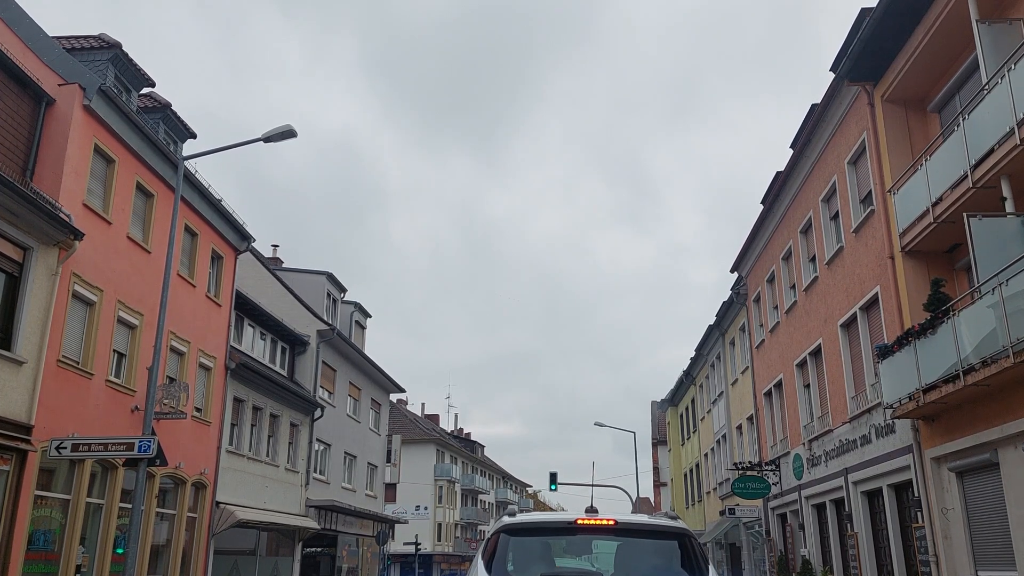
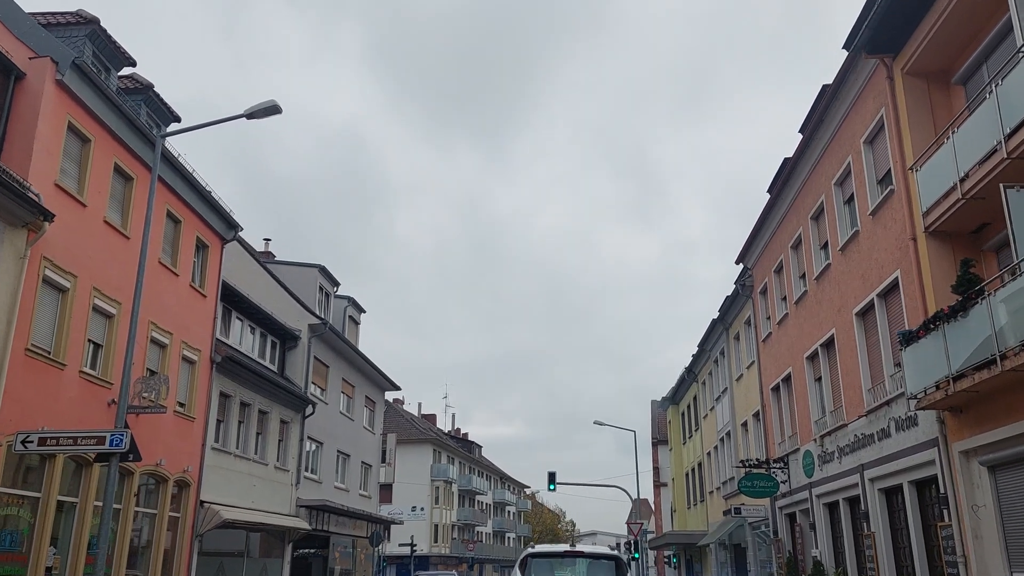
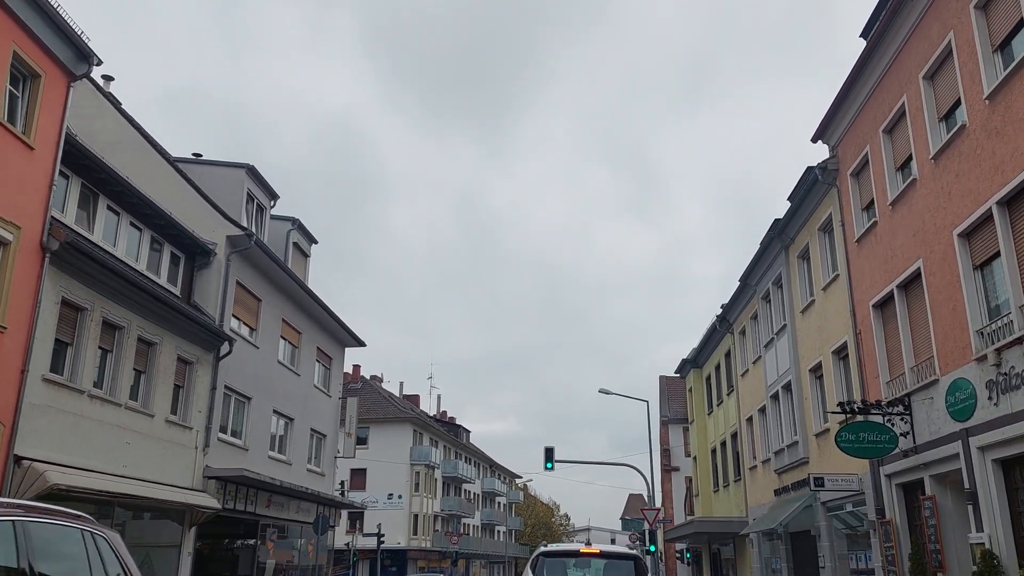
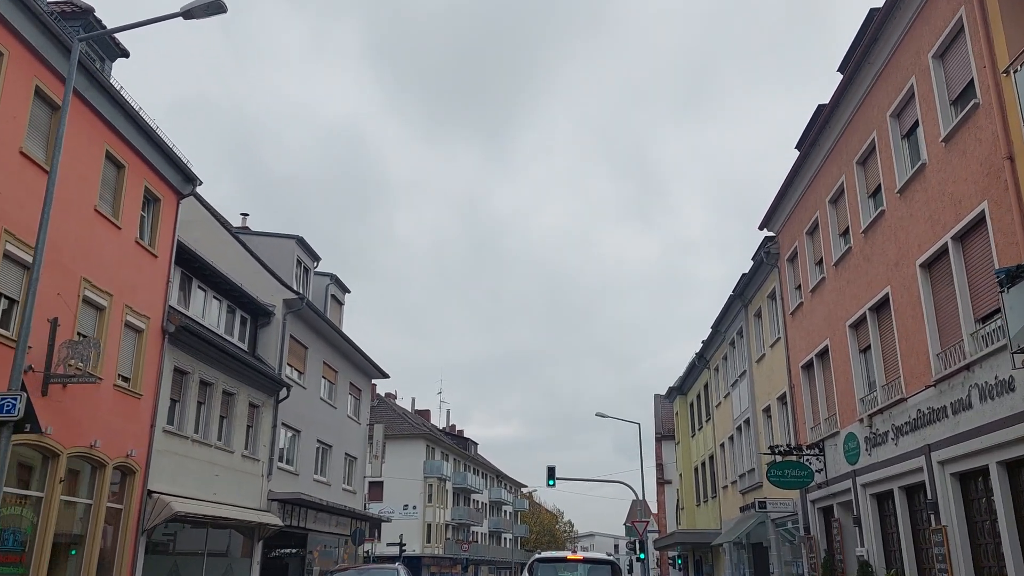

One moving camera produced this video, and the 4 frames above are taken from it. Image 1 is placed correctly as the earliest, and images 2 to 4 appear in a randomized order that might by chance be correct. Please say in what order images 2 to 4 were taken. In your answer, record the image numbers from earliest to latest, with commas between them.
2, 4, 3
